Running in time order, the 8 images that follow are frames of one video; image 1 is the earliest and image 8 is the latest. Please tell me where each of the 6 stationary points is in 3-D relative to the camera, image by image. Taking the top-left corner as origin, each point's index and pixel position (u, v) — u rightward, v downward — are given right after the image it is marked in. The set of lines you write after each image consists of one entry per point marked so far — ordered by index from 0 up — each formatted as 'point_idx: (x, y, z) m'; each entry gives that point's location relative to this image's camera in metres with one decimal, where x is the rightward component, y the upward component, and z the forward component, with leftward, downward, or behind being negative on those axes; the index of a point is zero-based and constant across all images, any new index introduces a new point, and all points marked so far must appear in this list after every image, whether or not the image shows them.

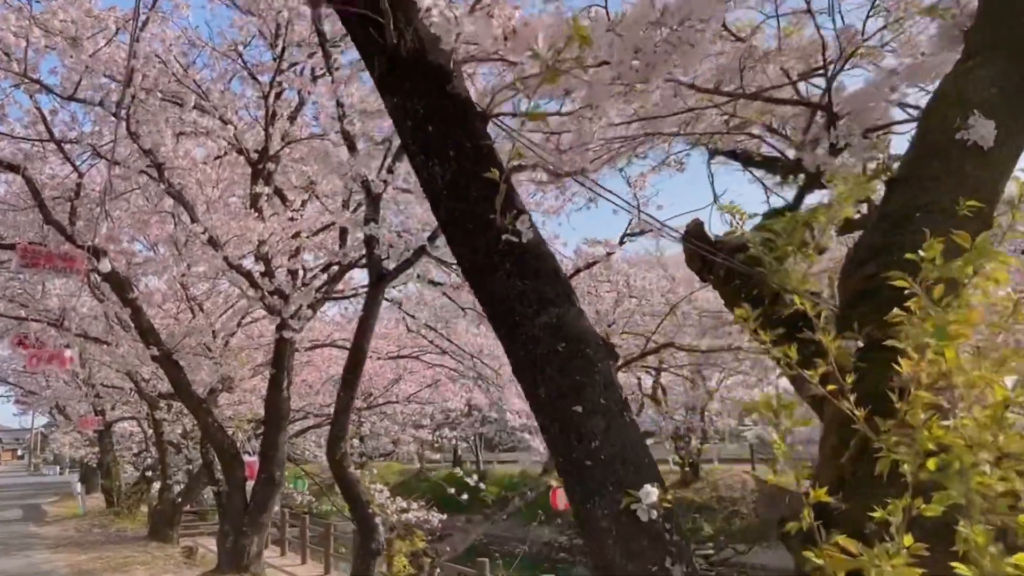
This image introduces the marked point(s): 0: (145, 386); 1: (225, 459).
0: (-5.1, -1.4, +11.0) m
1: (-2.8, -1.7, +7.6) m
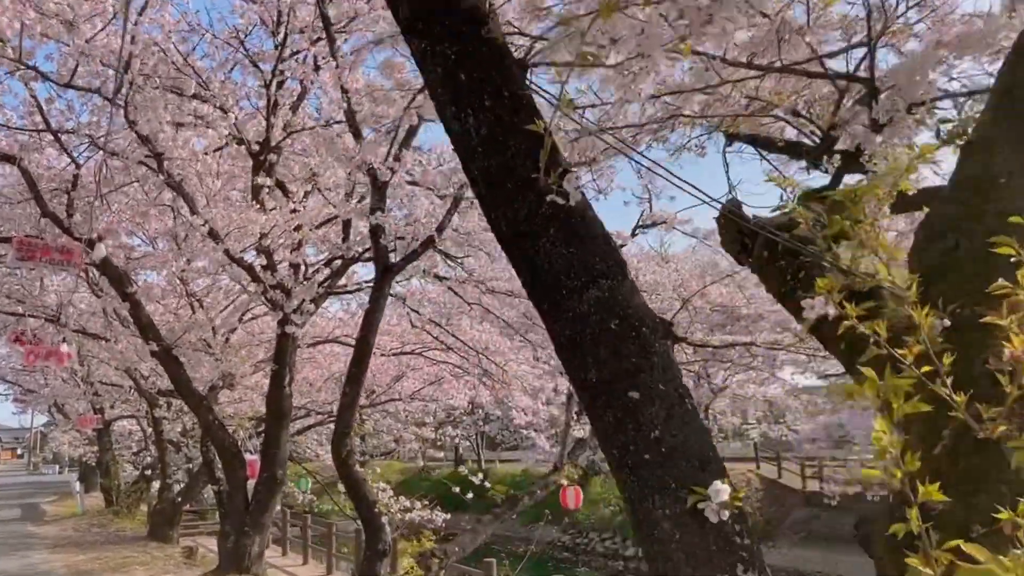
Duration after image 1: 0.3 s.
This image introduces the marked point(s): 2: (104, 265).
0: (-5.0, -1.3, +10.8) m
1: (-2.7, -1.6, +7.4) m
2: (-3.6, +0.2, +7.0) m
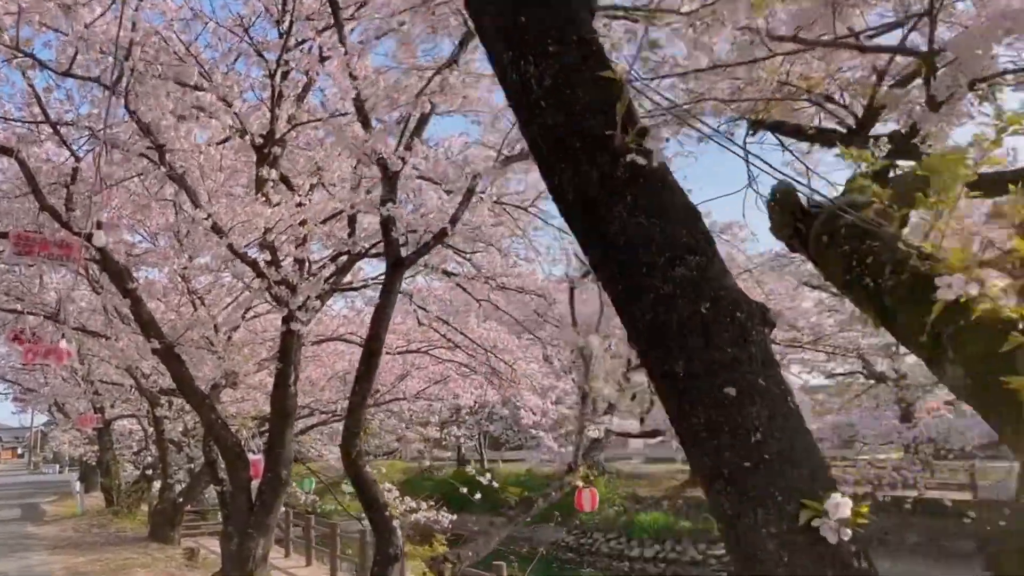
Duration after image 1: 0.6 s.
0: (-4.9, -1.3, +10.7) m
1: (-2.6, -1.6, +7.3) m
2: (-3.5, +0.2, +6.8) m
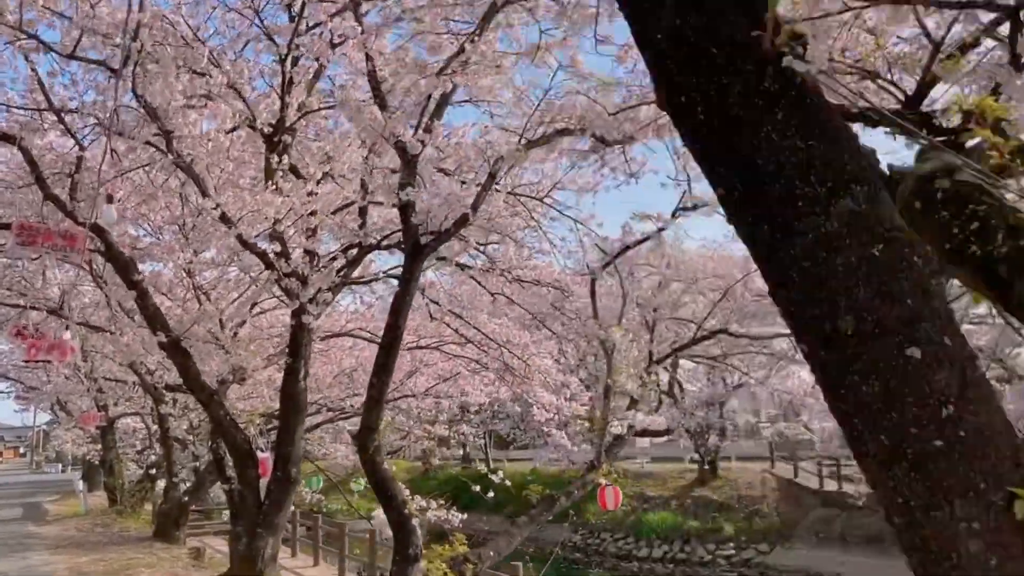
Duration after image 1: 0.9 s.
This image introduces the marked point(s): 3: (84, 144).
0: (-4.8, -1.2, +10.5) m
1: (-2.5, -1.5, +7.1) m
2: (-3.4, +0.3, +6.6) m
3: (-3.7, +1.2, +6.8) m
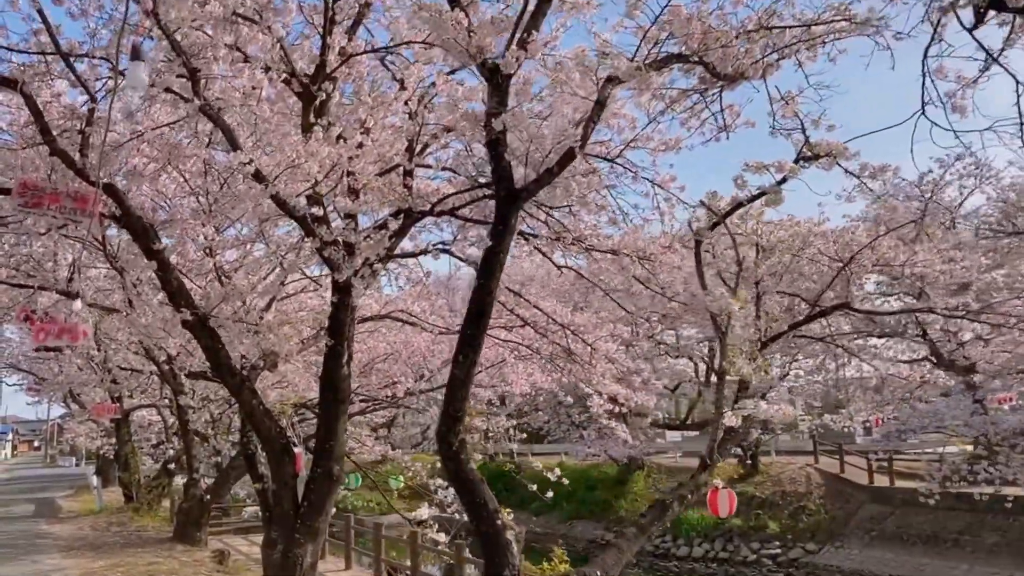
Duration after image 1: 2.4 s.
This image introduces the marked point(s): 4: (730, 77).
0: (-4.2, -1.0, +9.6) m
1: (-1.9, -1.3, +6.2) m
2: (-2.8, +0.5, +5.7) m
3: (-3.1, +1.5, +5.9) m
4: (+1.3, +1.3, +4.7) m
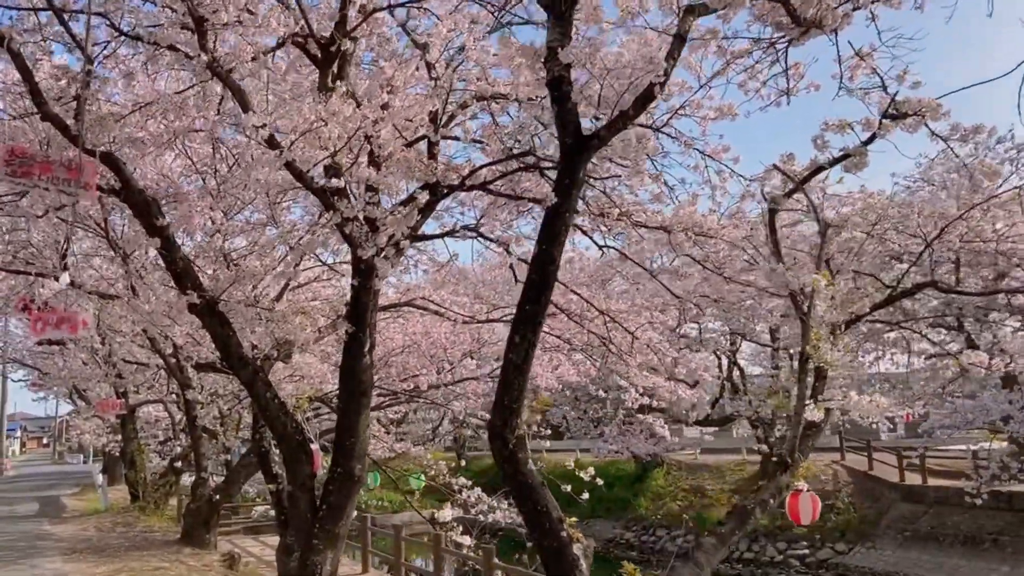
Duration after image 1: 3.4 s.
0: (-3.9, -0.8, +9.1) m
1: (-1.6, -1.1, +5.6) m
2: (-2.5, +0.6, +5.2) m
3: (-2.9, +1.6, +5.3) m
4: (+1.6, +1.4, +4.1) m
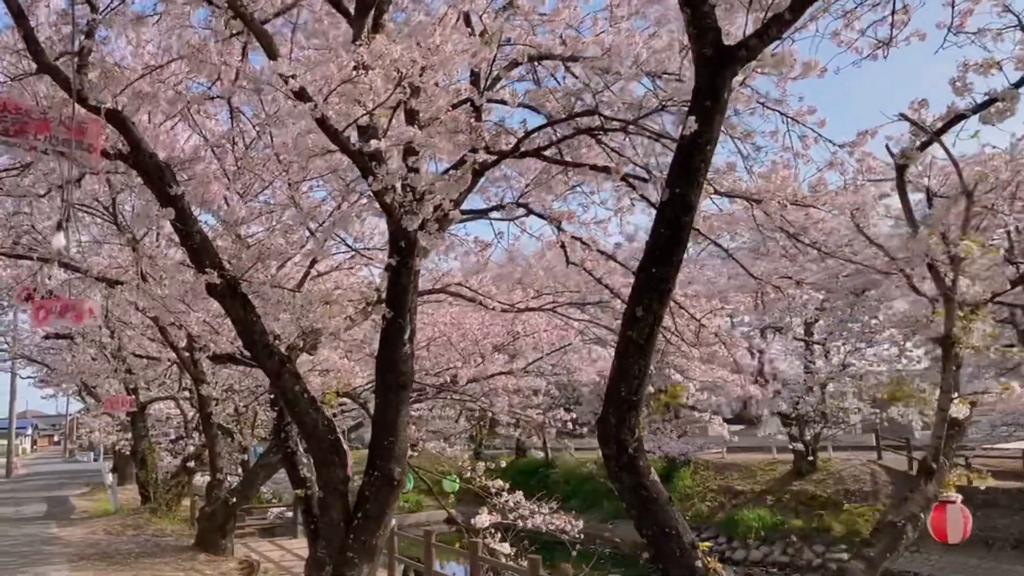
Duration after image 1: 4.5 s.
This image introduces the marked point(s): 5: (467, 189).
0: (-3.5, -0.7, +8.4) m
1: (-1.2, -1.0, +5.0) m
2: (-2.2, +0.8, +4.5) m
3: (-2.5, +1.7, +4.7) m
4: (+1.9, +1.5, +3.4) m
5: (-0.3, +0.6, +4.9) m
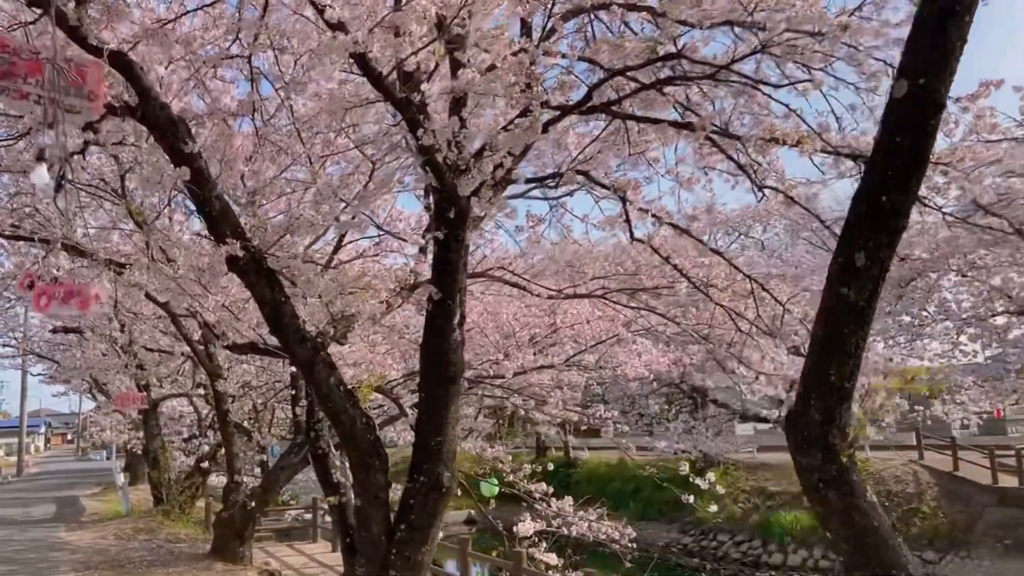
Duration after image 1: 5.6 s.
0: (-3.0, -0.6, +7.8) m
1: (-0.8, -0.9, +4.3) m
2: (-1.8, +0.9, +3.9) m
3: (-2.1, +1.8, +4.0) m
4: (+2.3, +1.7, +2.7) m
5: (+0.1, +0.7, +4.2) m
